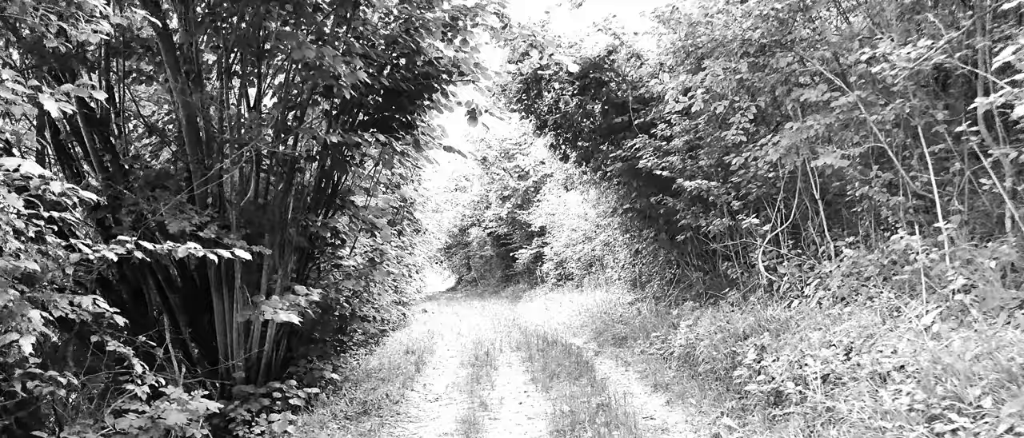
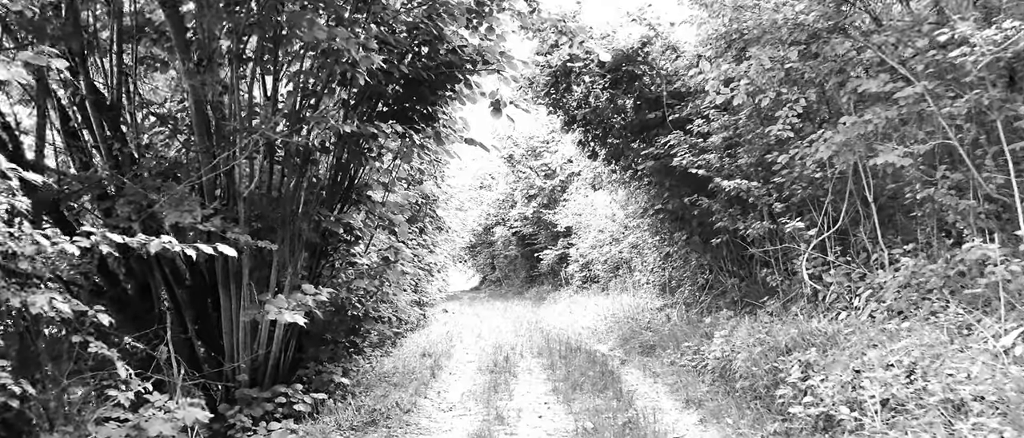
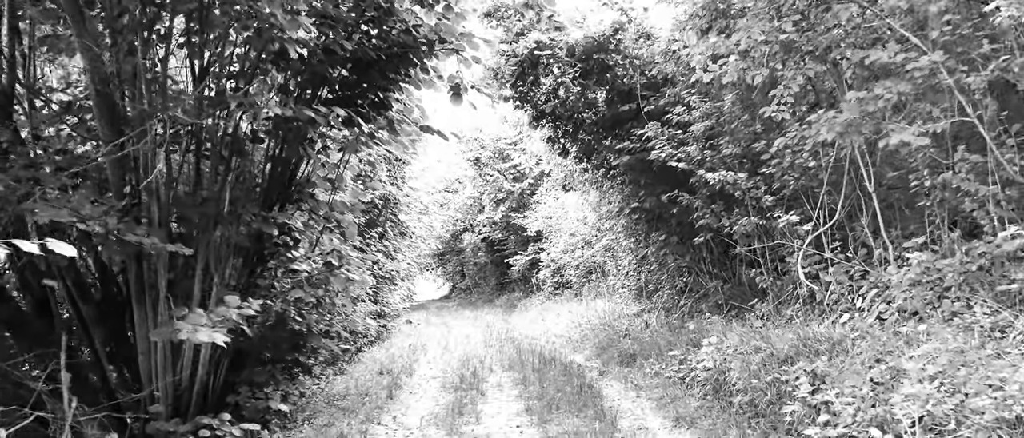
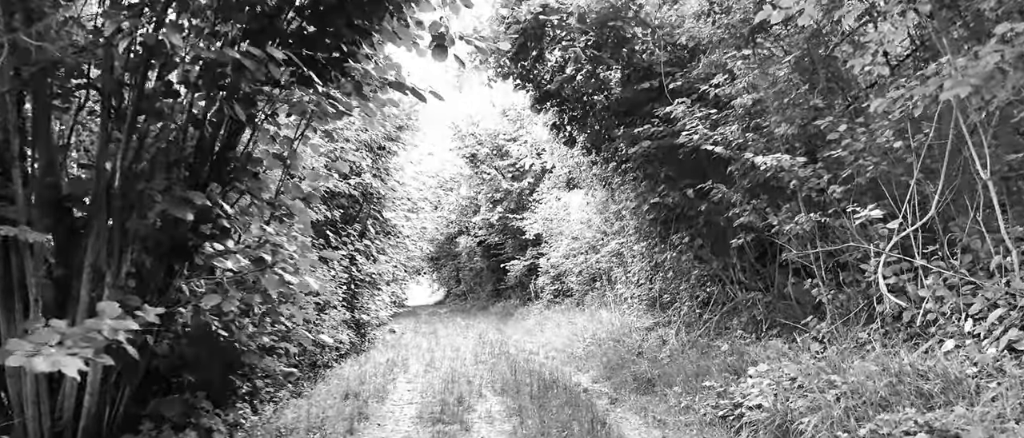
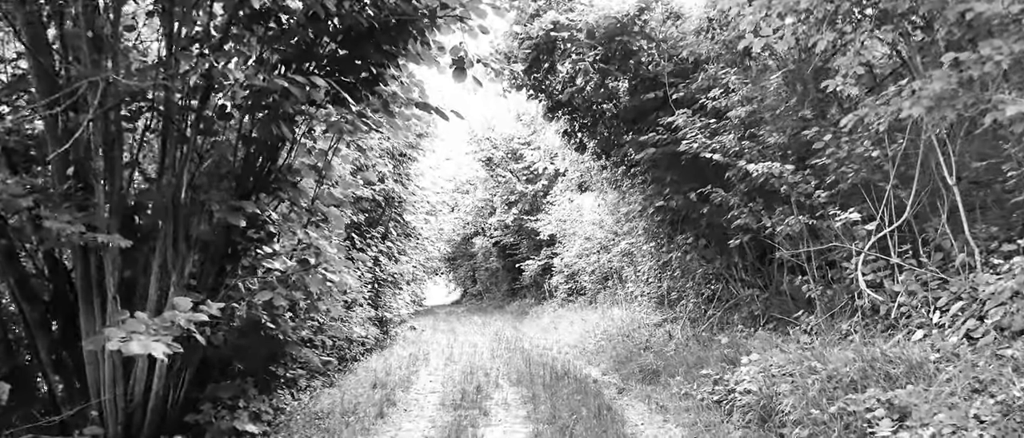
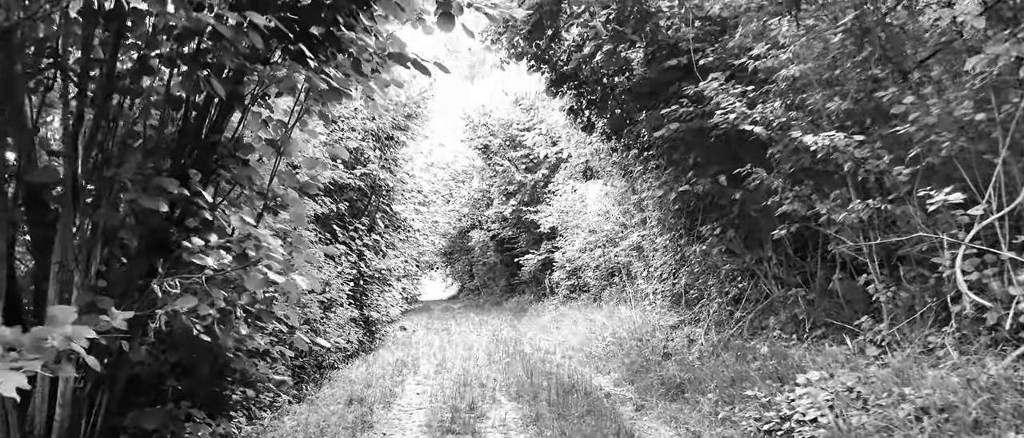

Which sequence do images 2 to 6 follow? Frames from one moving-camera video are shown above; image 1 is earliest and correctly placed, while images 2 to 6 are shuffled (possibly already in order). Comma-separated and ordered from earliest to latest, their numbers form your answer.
2, 3, 5, 4, 6
